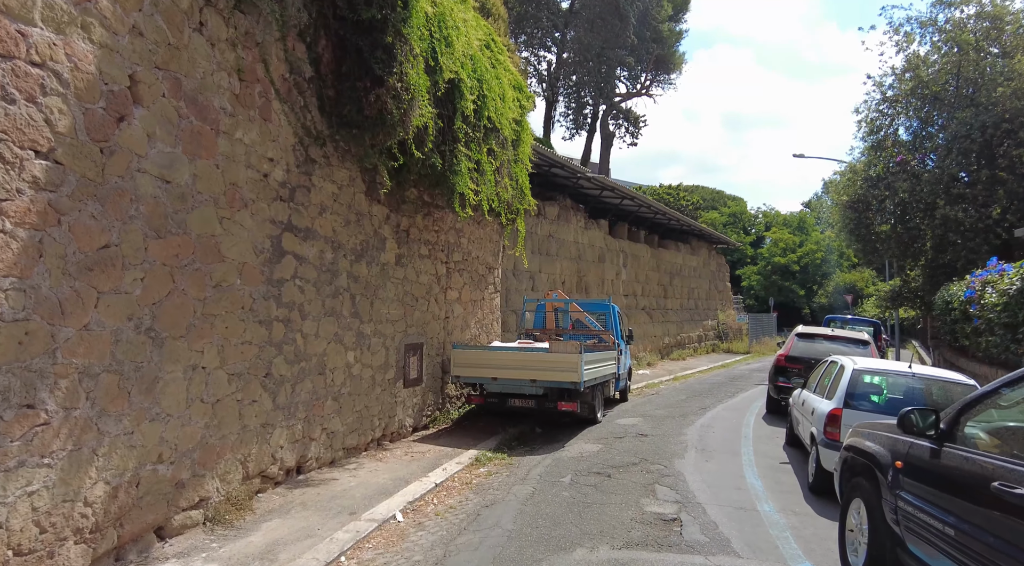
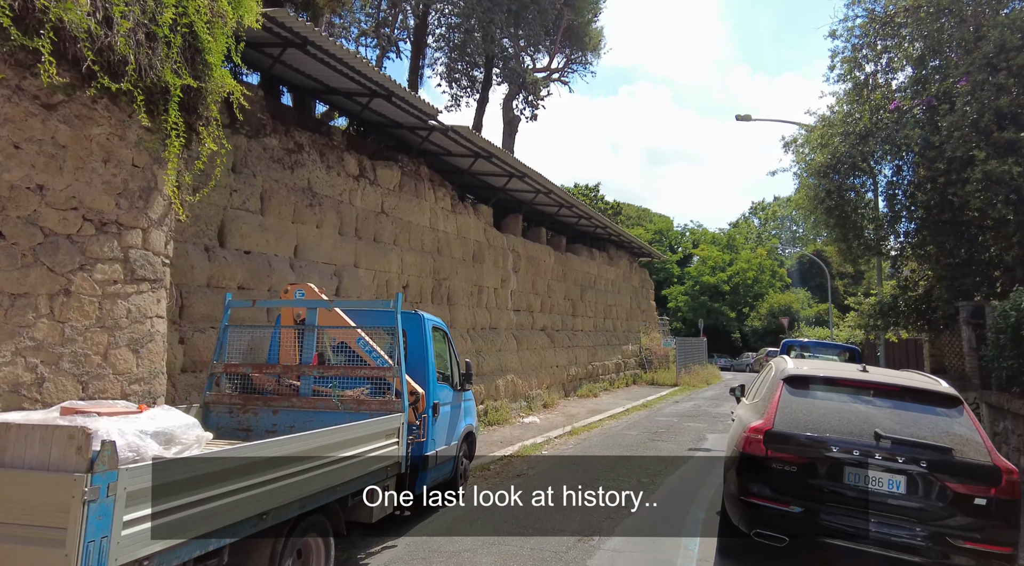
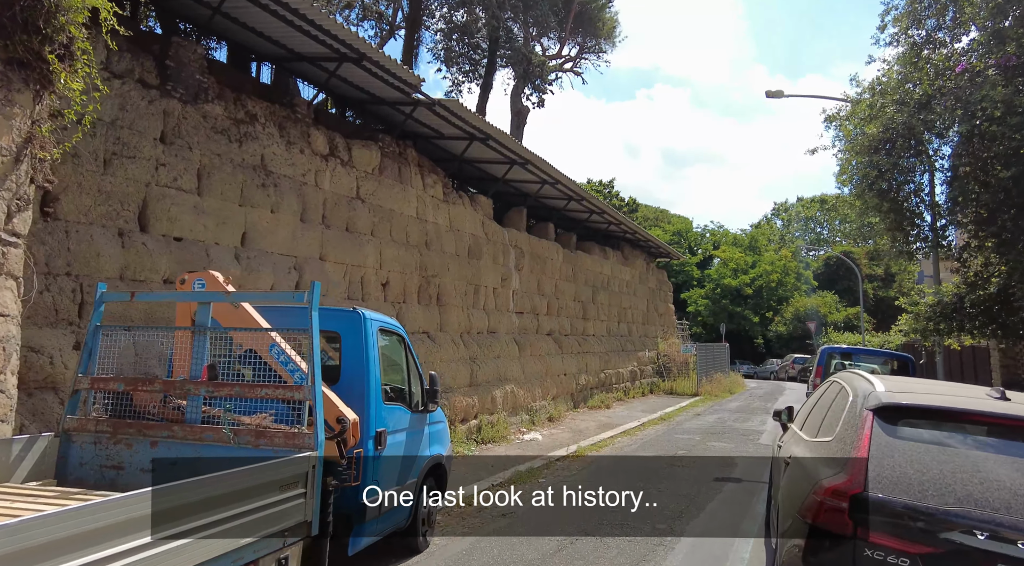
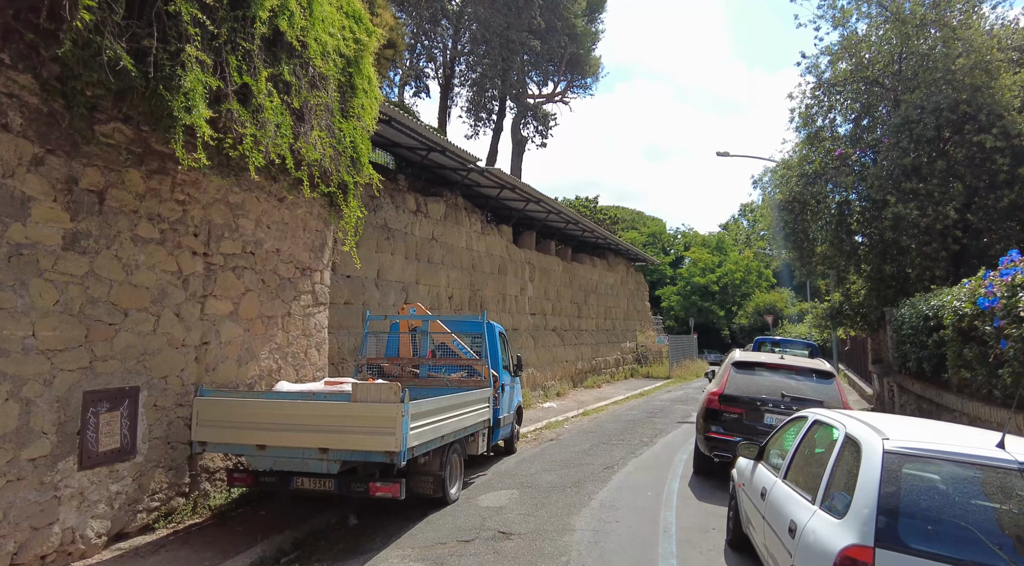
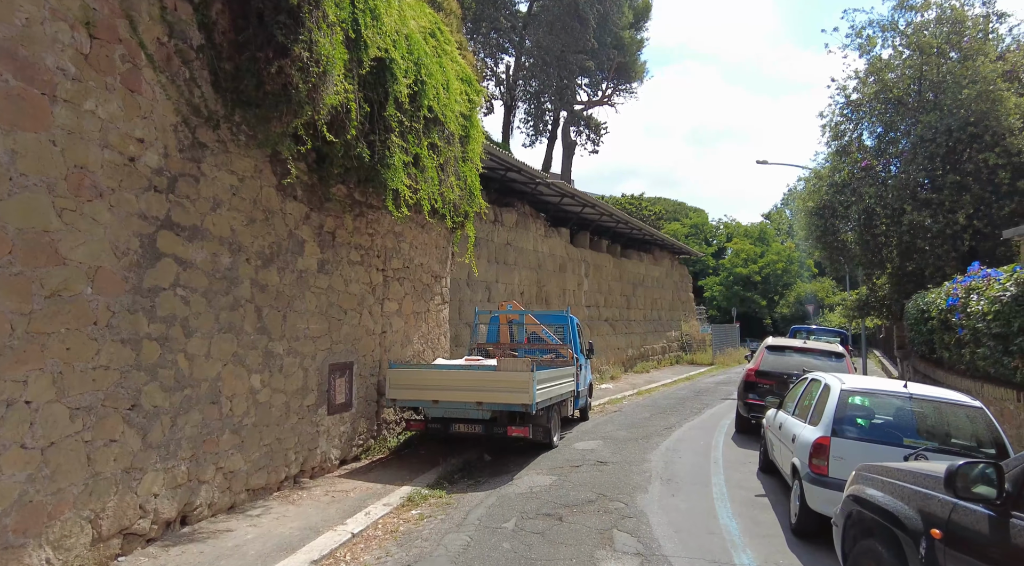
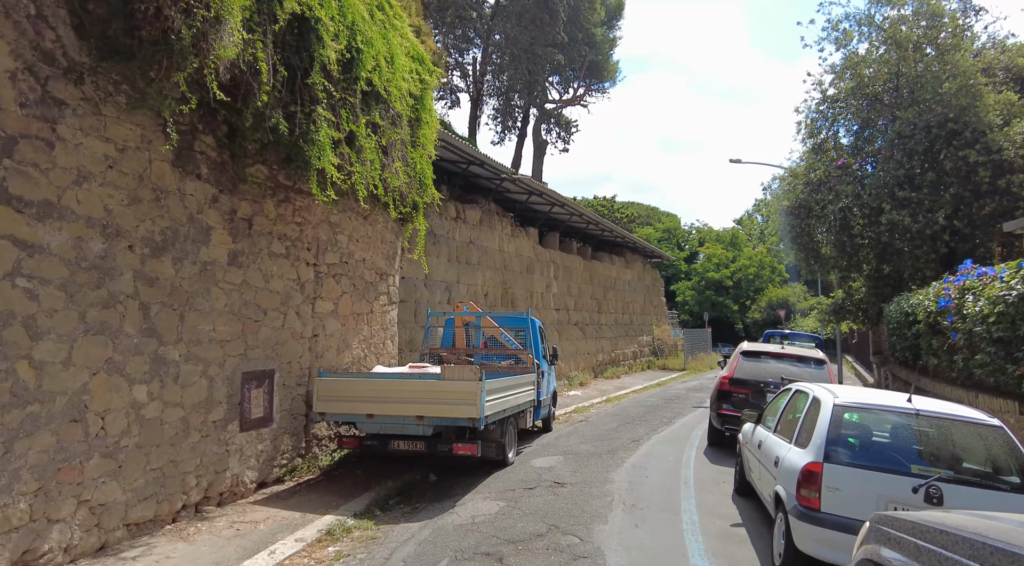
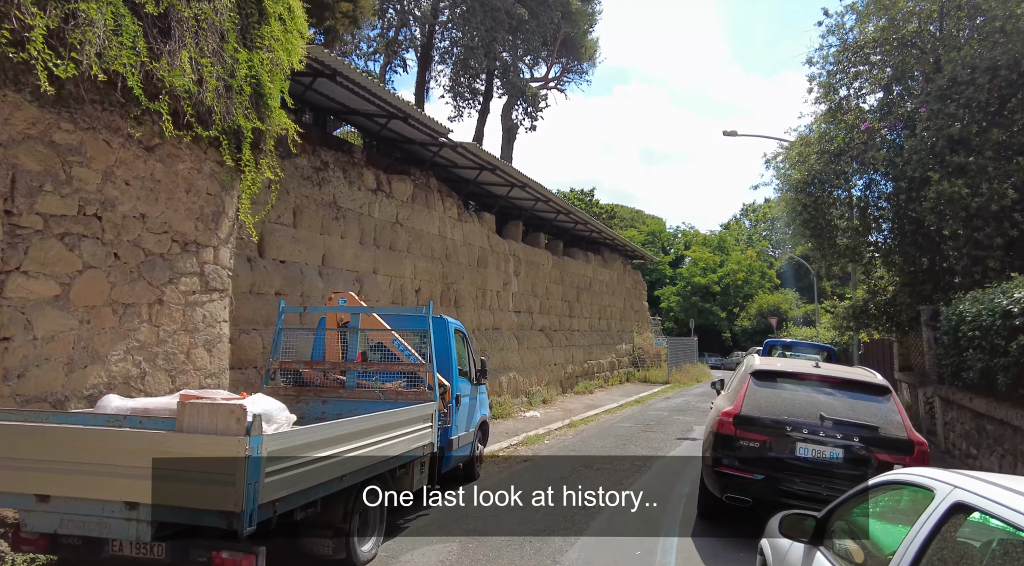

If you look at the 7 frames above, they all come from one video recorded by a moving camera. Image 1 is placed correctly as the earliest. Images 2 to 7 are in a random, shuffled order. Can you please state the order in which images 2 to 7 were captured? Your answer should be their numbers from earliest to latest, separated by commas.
5, 6, 4, 7, 2, 3
